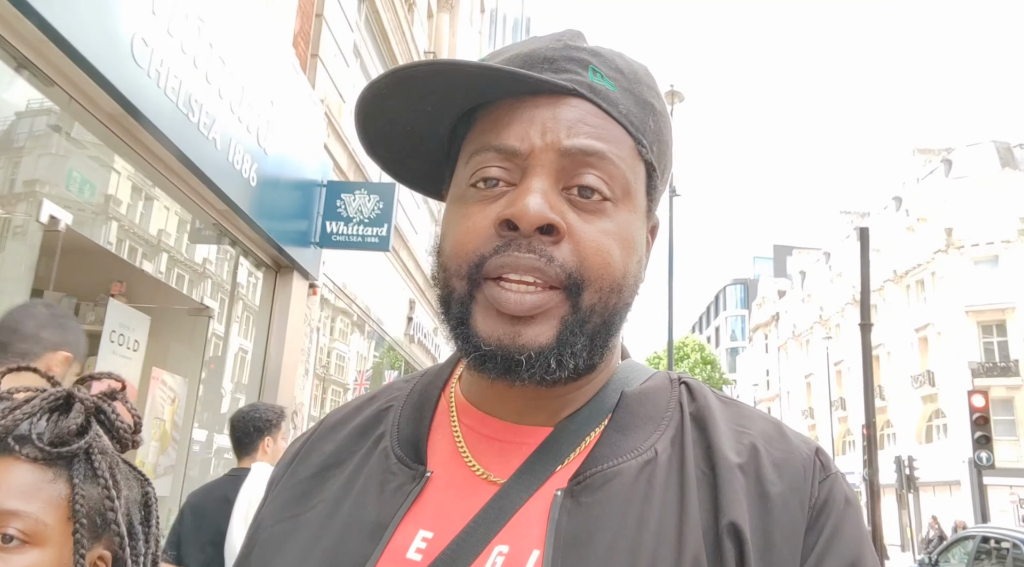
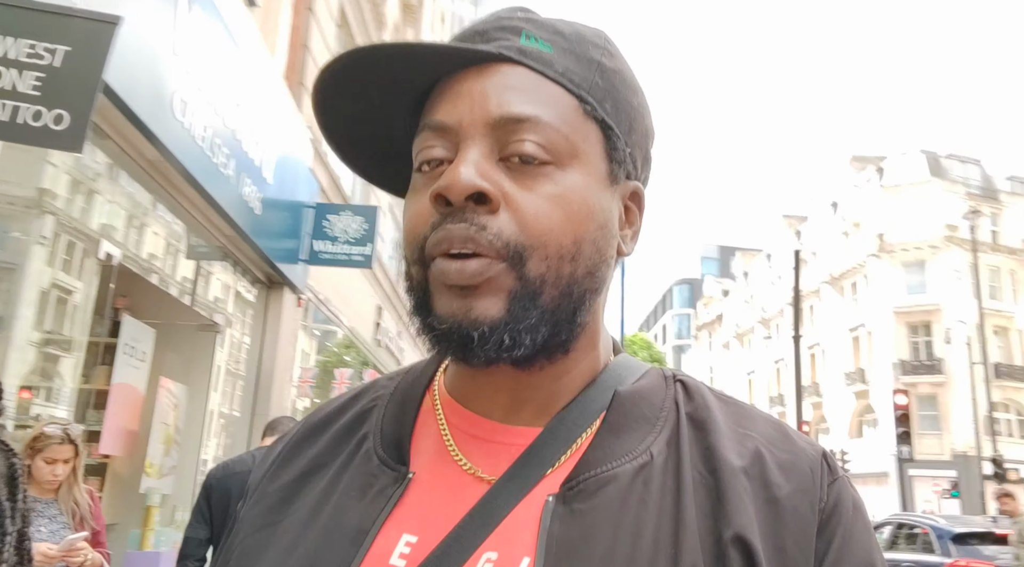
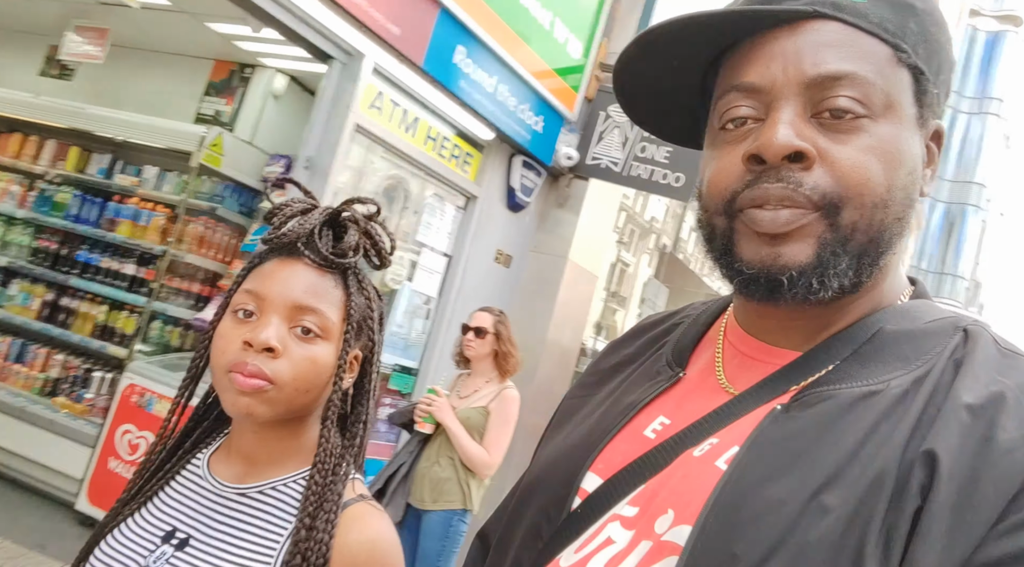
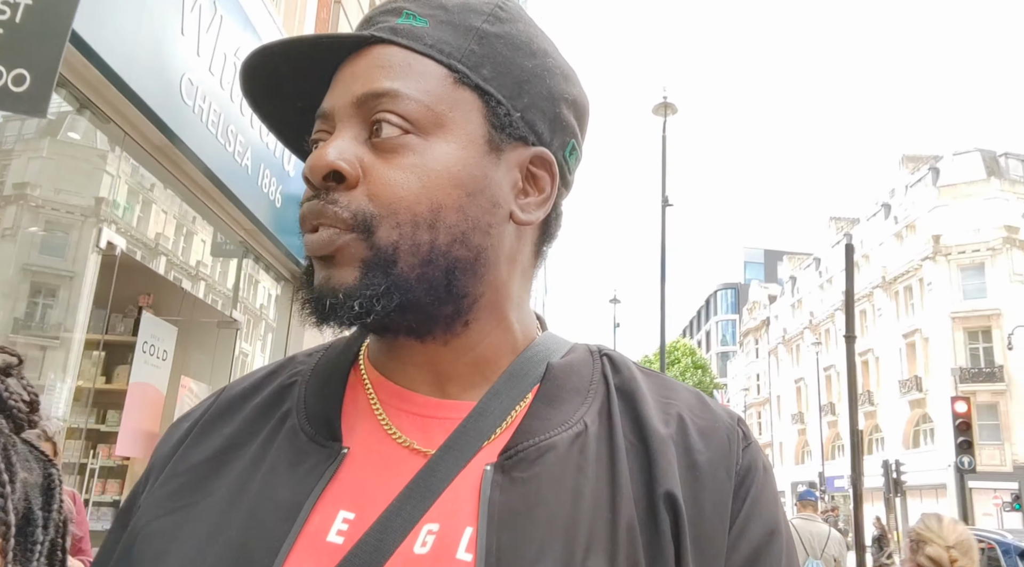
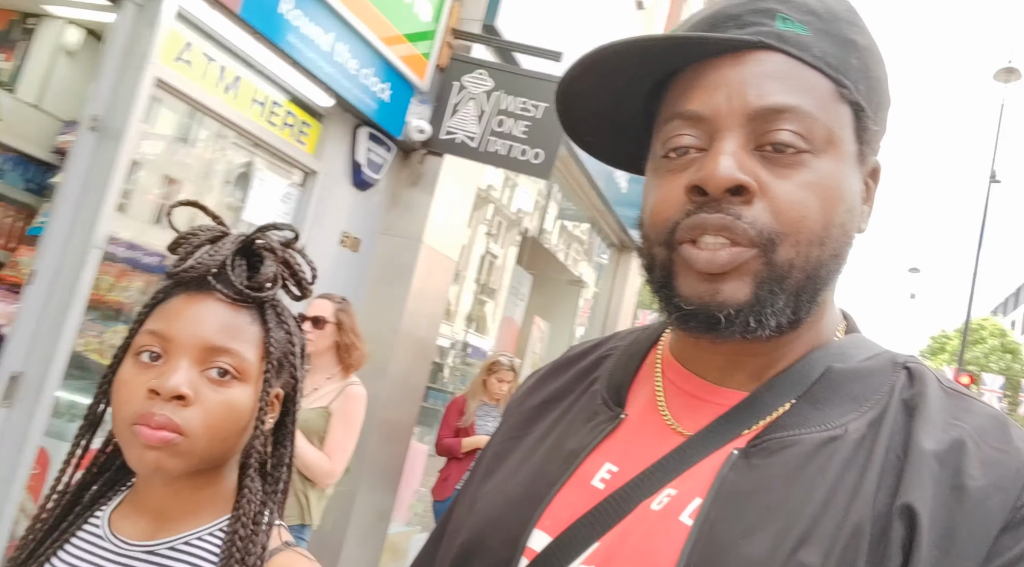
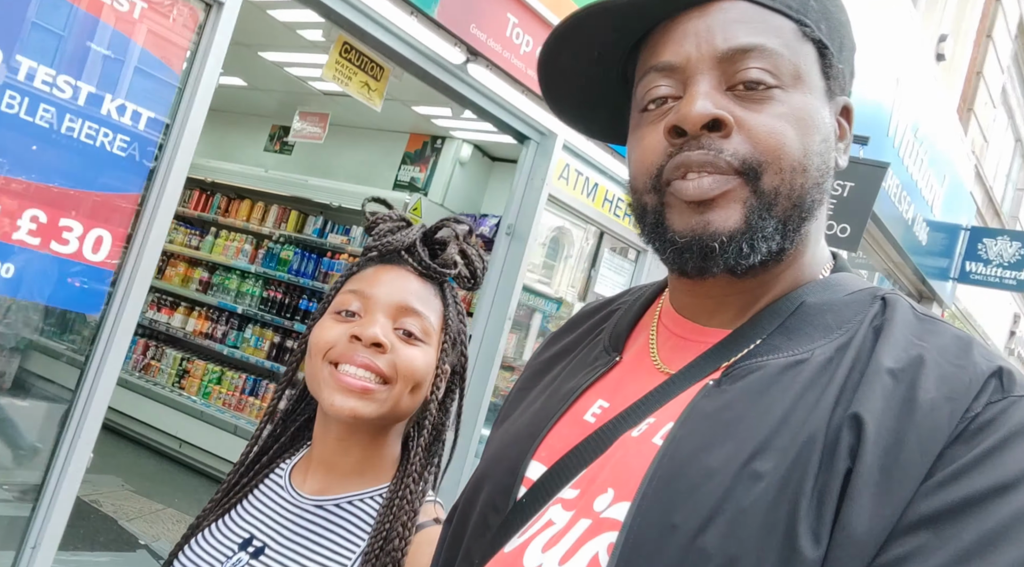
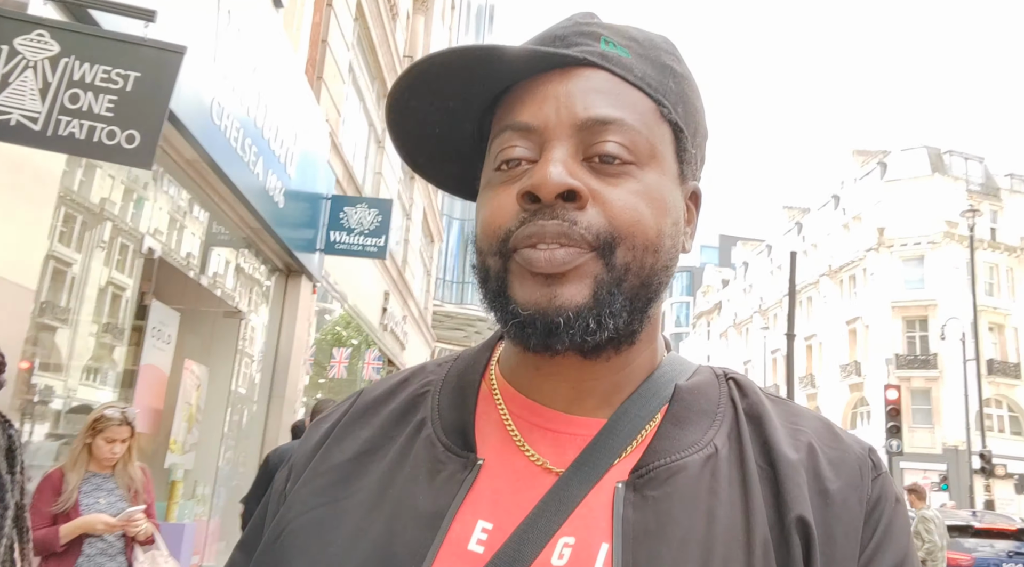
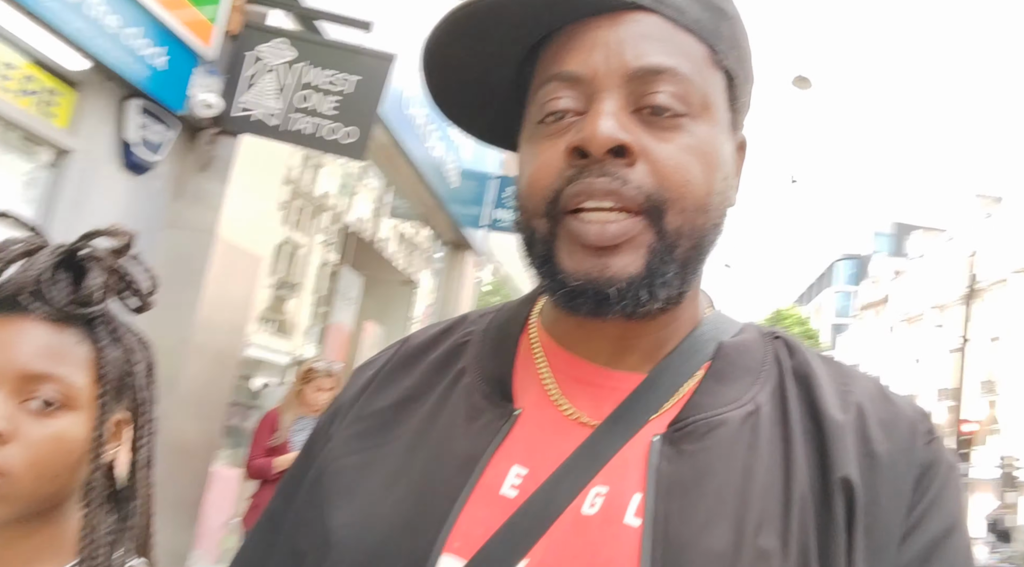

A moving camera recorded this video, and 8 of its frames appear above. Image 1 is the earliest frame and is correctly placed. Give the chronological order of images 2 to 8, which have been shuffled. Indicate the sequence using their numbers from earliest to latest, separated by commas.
4, 2, 7, 8, 5, 3, 6
